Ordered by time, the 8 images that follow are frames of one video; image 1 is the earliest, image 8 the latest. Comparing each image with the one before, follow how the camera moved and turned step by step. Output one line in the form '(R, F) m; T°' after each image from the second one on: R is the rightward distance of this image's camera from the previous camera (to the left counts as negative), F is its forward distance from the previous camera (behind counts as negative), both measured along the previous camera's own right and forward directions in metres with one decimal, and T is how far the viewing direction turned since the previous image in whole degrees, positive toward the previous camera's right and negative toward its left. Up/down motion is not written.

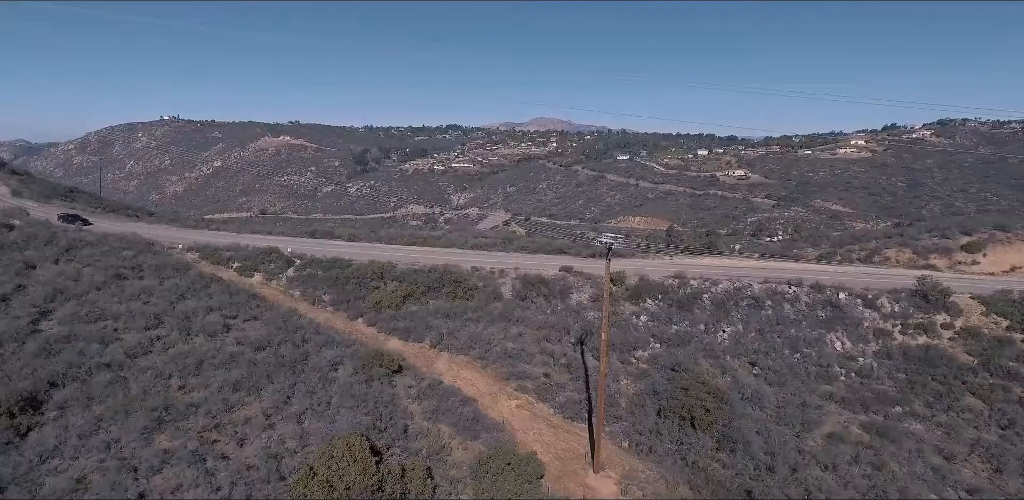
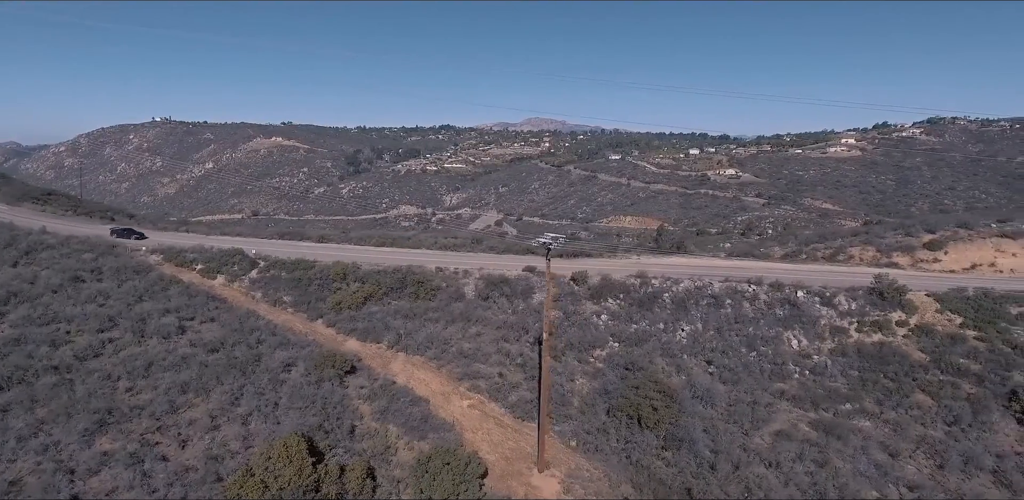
(+1.3, 0.0) m; 0°
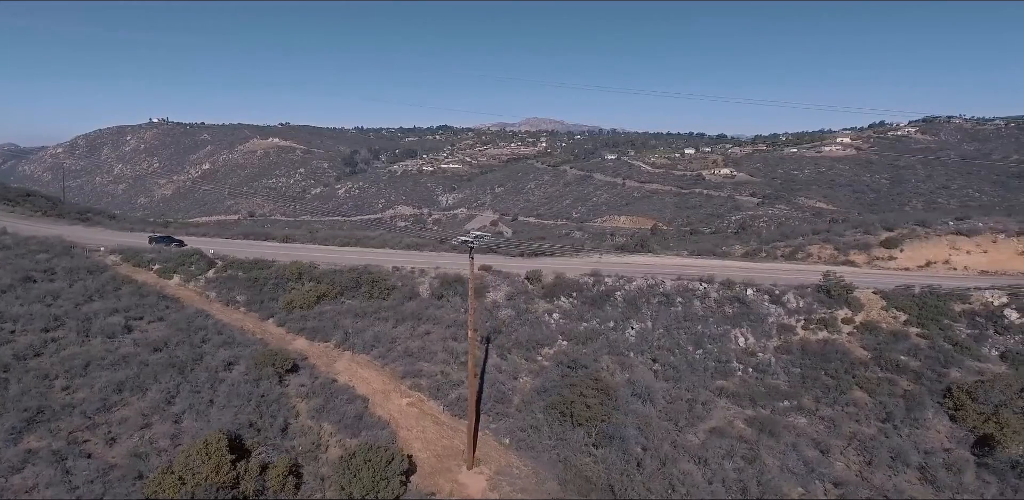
(+1.8, -0.1) m; 0°
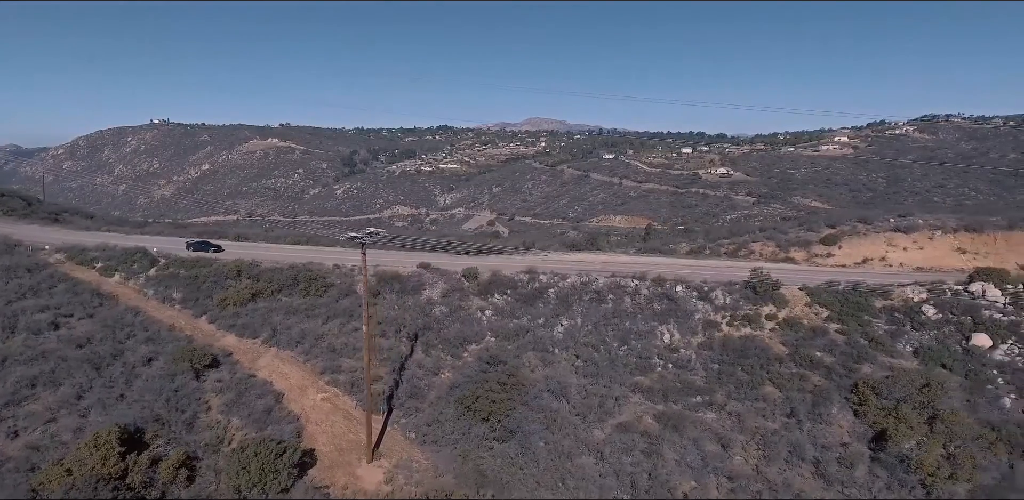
(+2.6, -0.1) m; 0°
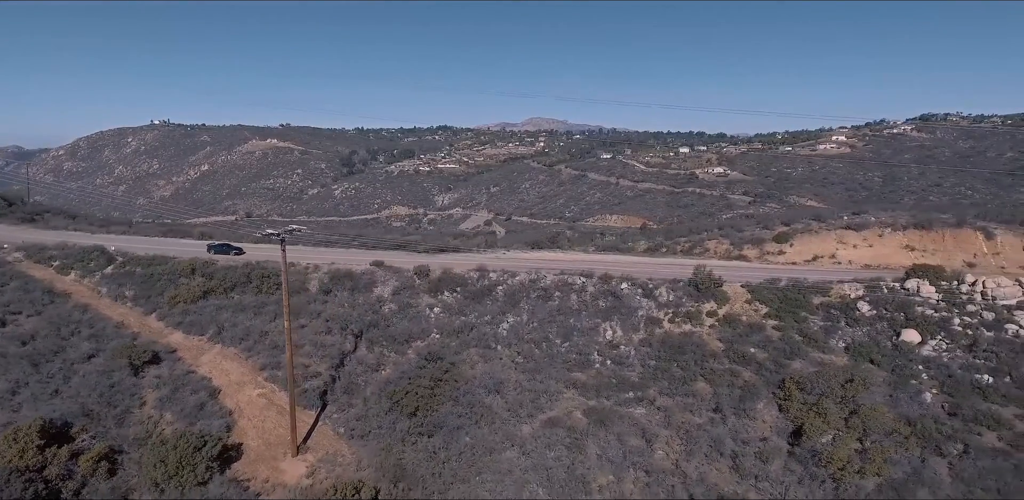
(+2.0, -0.2) m; 0°
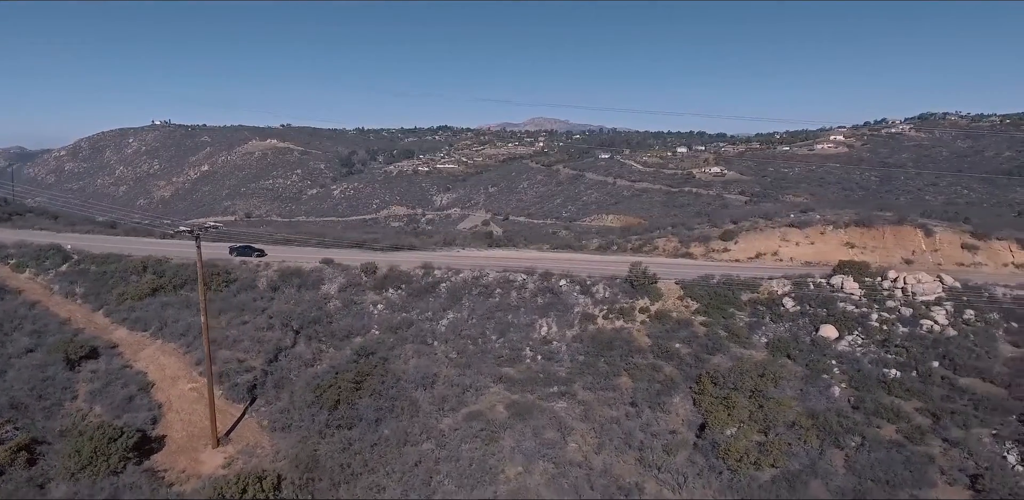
(+2.3, -0.3) m; 0°
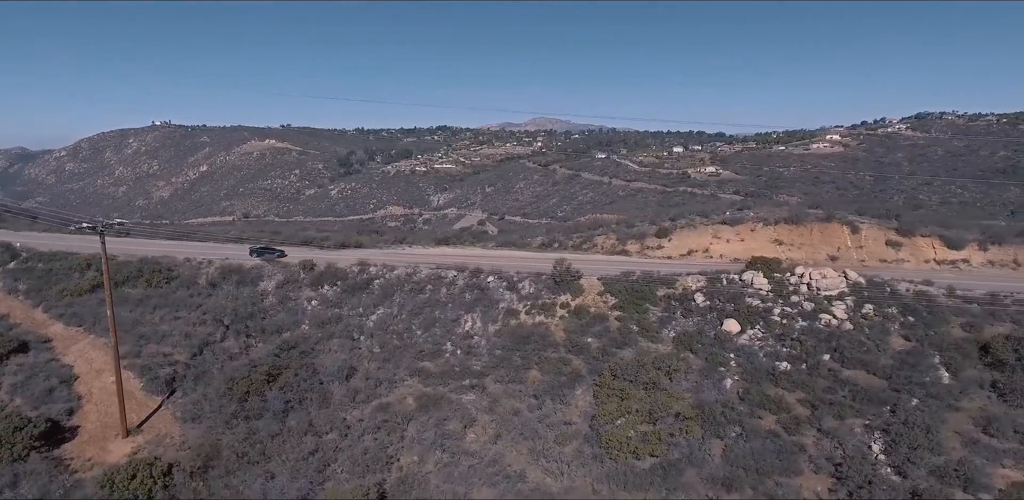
(+2.7, -0.4) m; 0°
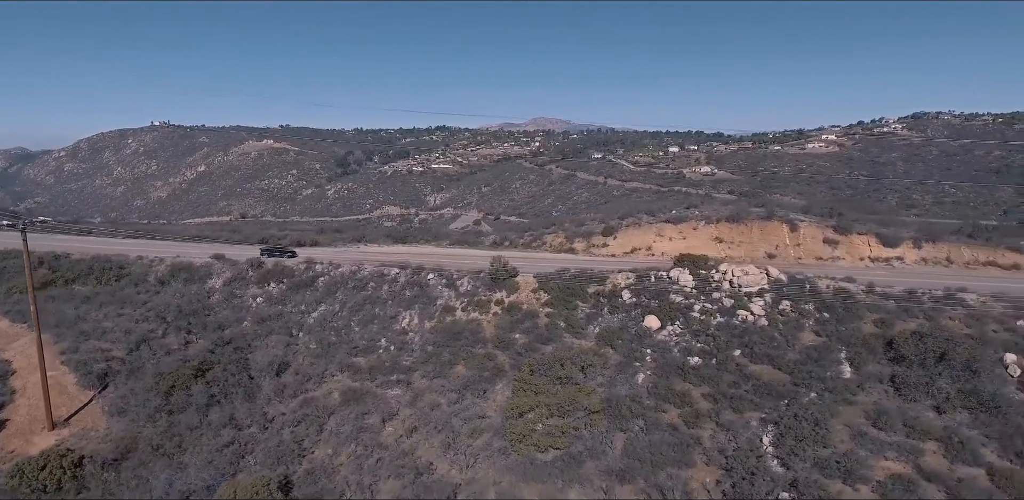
(+2.3, -0.3) m; 0°
